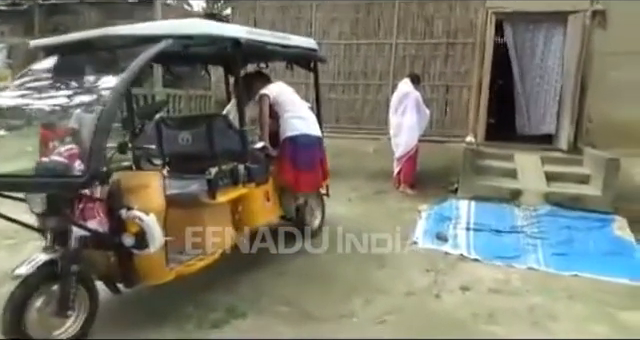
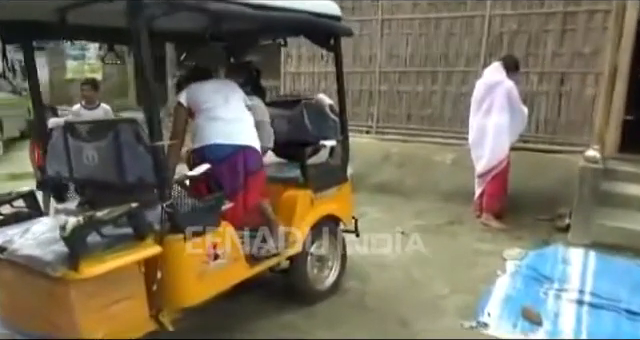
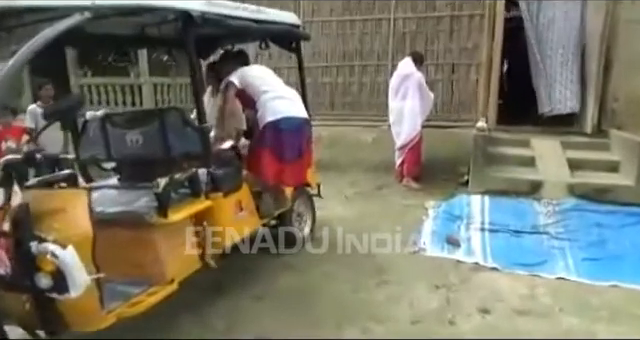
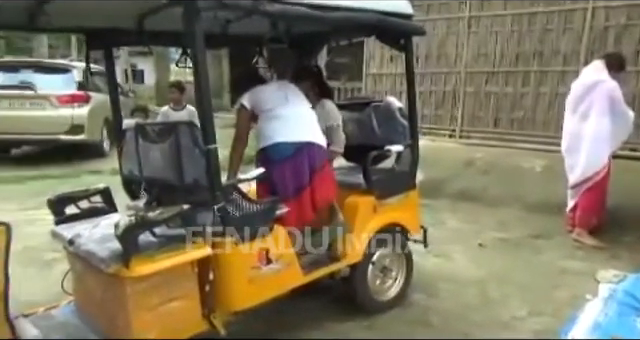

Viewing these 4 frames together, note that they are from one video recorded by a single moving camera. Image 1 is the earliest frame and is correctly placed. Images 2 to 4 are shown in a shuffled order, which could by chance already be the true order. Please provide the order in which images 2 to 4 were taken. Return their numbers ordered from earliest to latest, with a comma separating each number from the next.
3, 2, 4
